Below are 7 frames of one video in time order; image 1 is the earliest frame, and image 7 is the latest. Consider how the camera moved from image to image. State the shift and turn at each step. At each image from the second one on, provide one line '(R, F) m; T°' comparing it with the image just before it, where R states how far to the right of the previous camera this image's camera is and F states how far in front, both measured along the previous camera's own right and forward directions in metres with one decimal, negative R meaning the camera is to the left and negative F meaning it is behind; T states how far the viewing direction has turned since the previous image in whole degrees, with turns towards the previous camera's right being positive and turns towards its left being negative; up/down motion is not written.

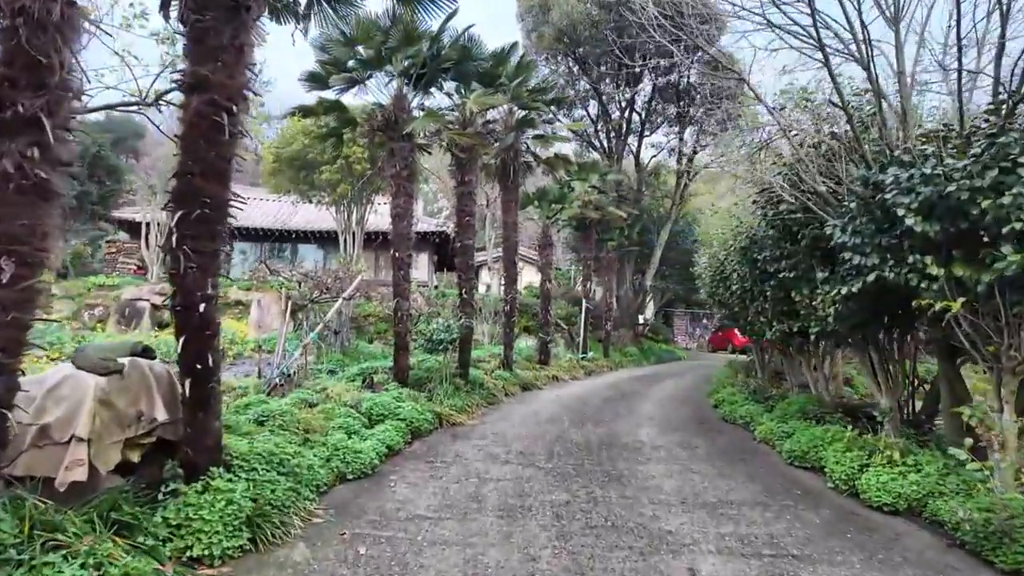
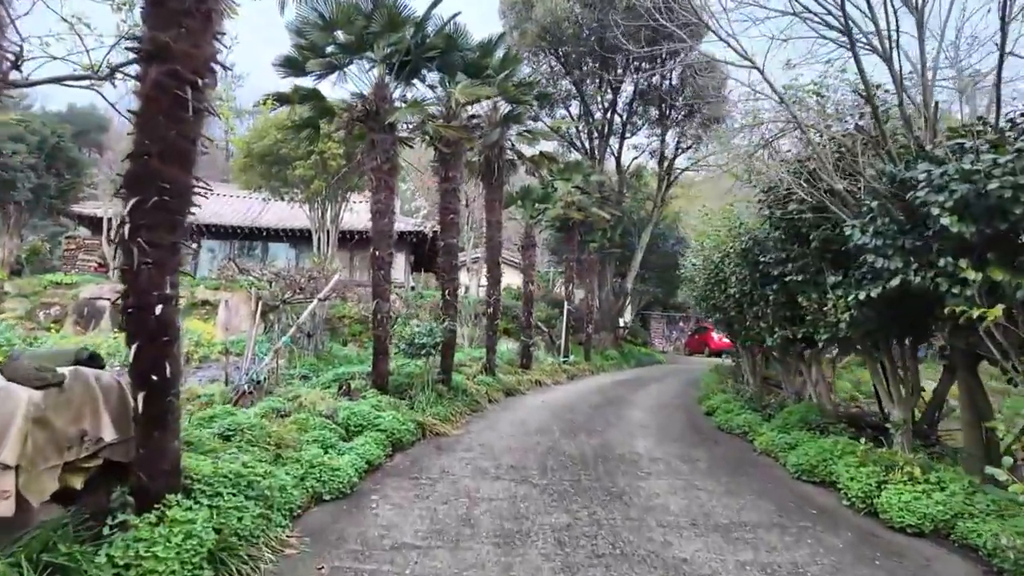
(-0.2, +0.5) m; +3°
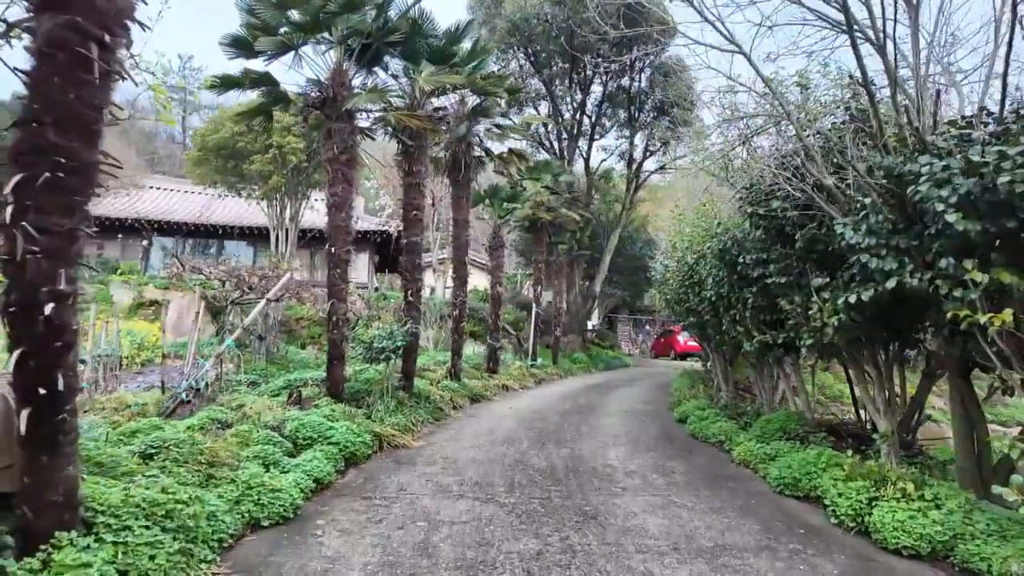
(0.0, +0.5) m; +3°
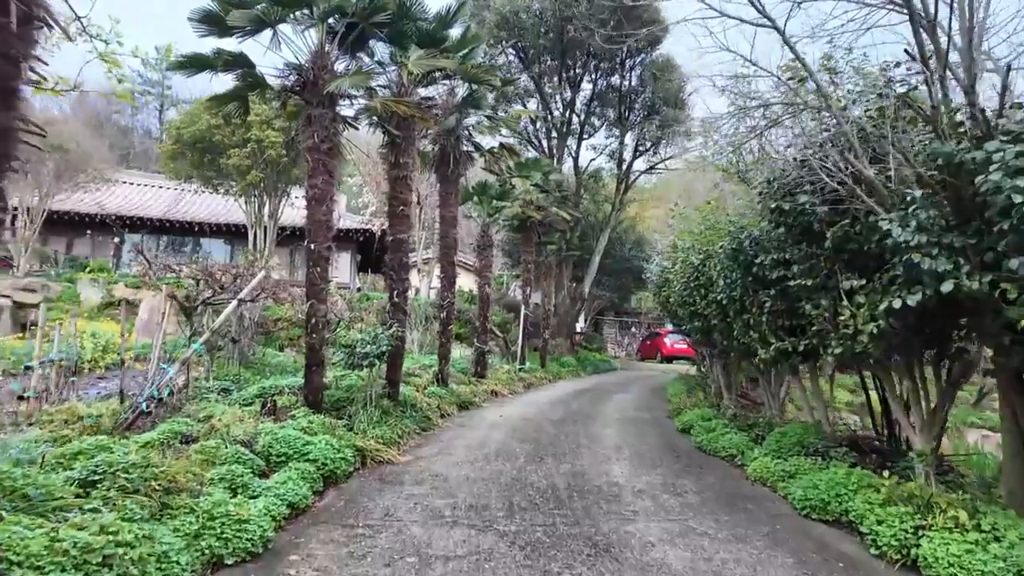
(-0.2, +0.6) m; +2°
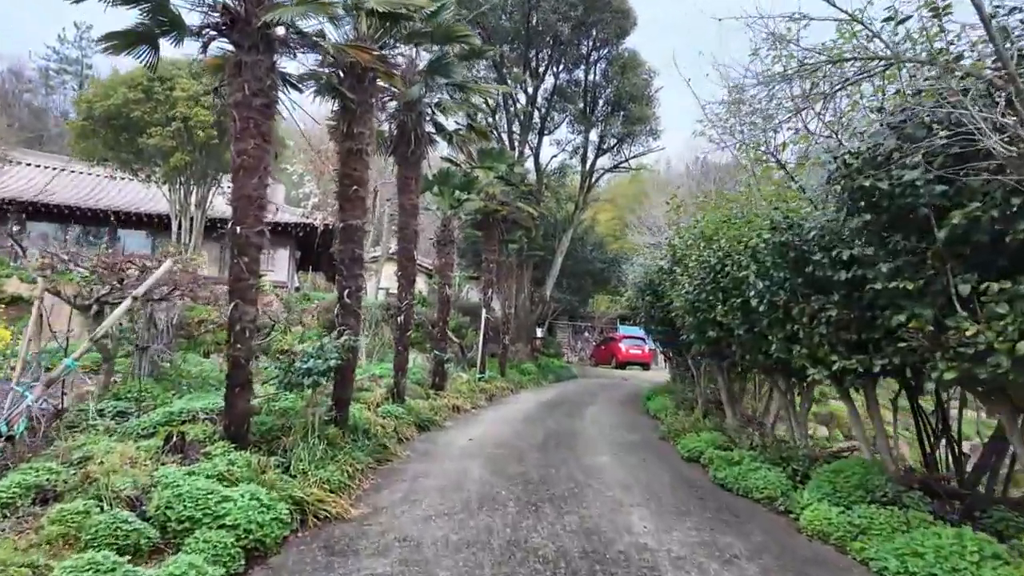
(-0.5, +1.7) m; +5°
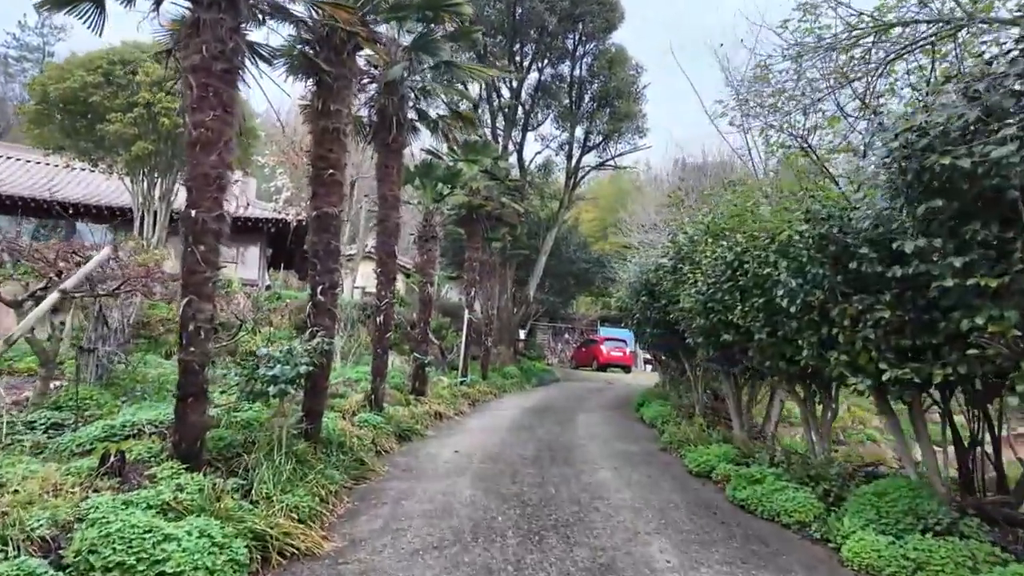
(-0.2, +0.8) m; +2°
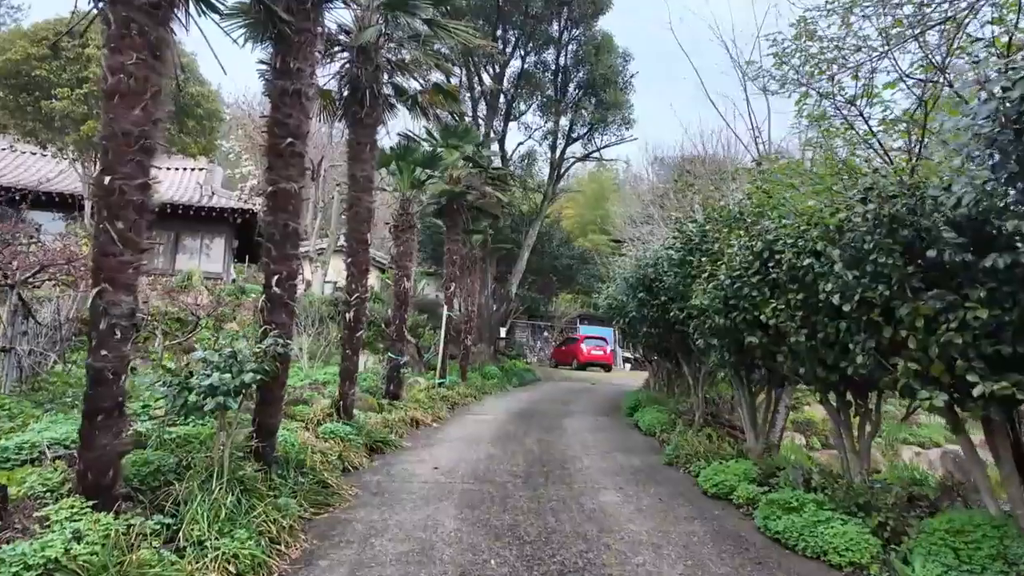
(-0.2, +1.0) m; +2°
